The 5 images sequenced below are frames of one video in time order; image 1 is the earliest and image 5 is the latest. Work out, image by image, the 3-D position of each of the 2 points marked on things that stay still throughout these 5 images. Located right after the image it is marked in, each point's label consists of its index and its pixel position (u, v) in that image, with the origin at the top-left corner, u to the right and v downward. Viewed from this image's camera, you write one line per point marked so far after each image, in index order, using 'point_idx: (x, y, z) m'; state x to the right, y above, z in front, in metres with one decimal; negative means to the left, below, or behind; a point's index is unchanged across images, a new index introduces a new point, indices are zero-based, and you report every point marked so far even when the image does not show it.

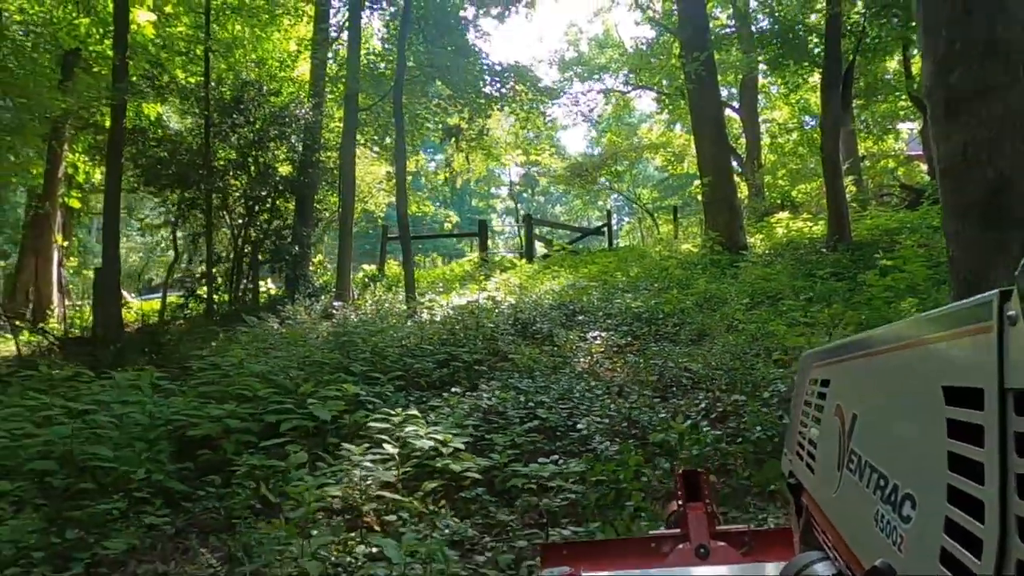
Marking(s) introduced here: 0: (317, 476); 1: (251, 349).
0: (-0.9, -1.0, +3.9) m
1: (-2.7, -0.7, +7.9) m
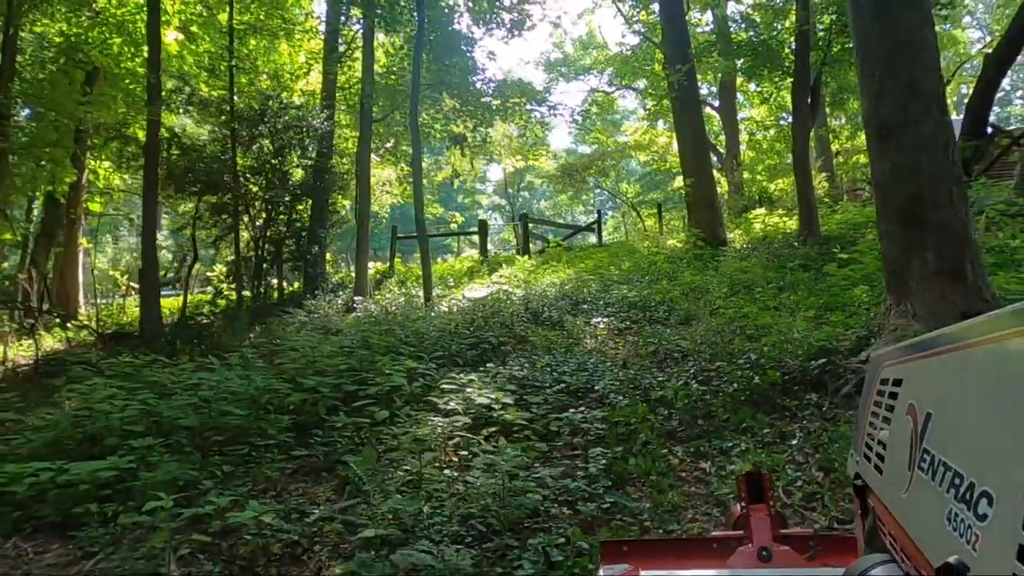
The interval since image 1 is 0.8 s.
0: (-0.7, -0.9, +5.1) m
1: (-2.6, -0.6, +9.1) m
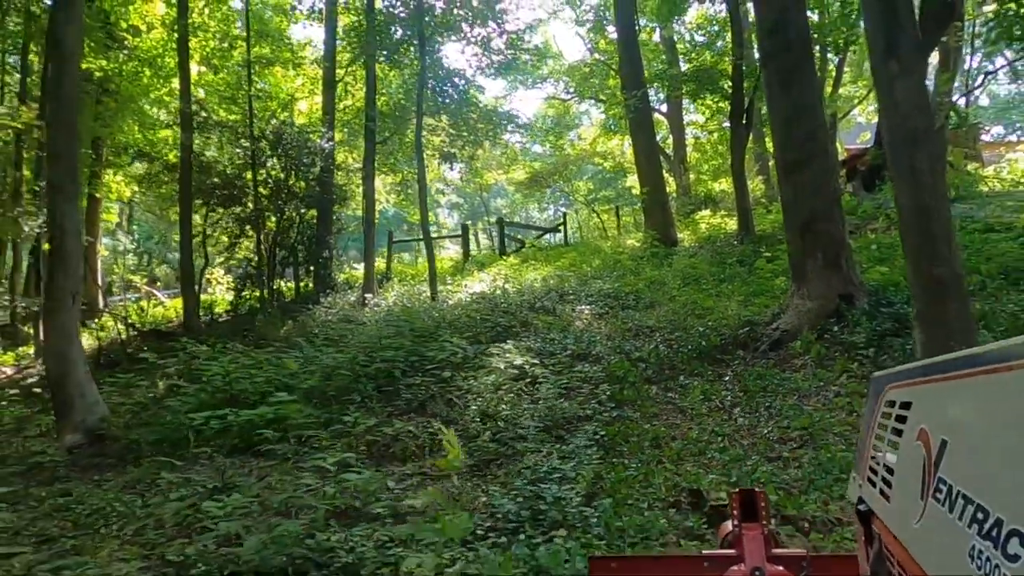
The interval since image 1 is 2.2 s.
0: (-0.4, -0.9, +7.4) m
1: (-2.6, -0.6, +11.2) m
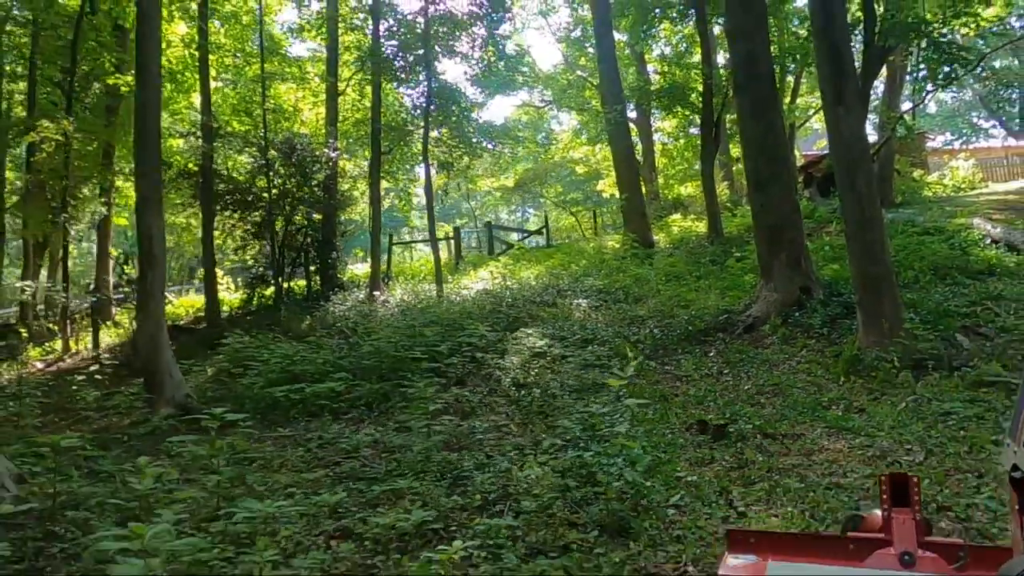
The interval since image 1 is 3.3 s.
0: (-0.2, -0.8, +8.8) m
1: (-2.5, -0.6, +12.6) m
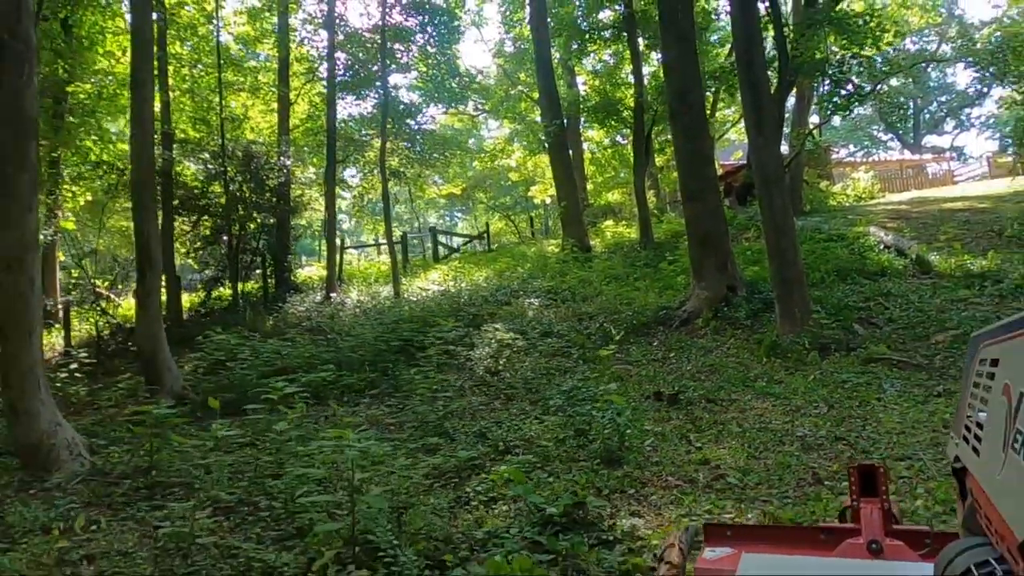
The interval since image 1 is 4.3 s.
0: (-0.6, -0.8, +10.0) m
1: (-3.3, -0.6, +13.5) m
